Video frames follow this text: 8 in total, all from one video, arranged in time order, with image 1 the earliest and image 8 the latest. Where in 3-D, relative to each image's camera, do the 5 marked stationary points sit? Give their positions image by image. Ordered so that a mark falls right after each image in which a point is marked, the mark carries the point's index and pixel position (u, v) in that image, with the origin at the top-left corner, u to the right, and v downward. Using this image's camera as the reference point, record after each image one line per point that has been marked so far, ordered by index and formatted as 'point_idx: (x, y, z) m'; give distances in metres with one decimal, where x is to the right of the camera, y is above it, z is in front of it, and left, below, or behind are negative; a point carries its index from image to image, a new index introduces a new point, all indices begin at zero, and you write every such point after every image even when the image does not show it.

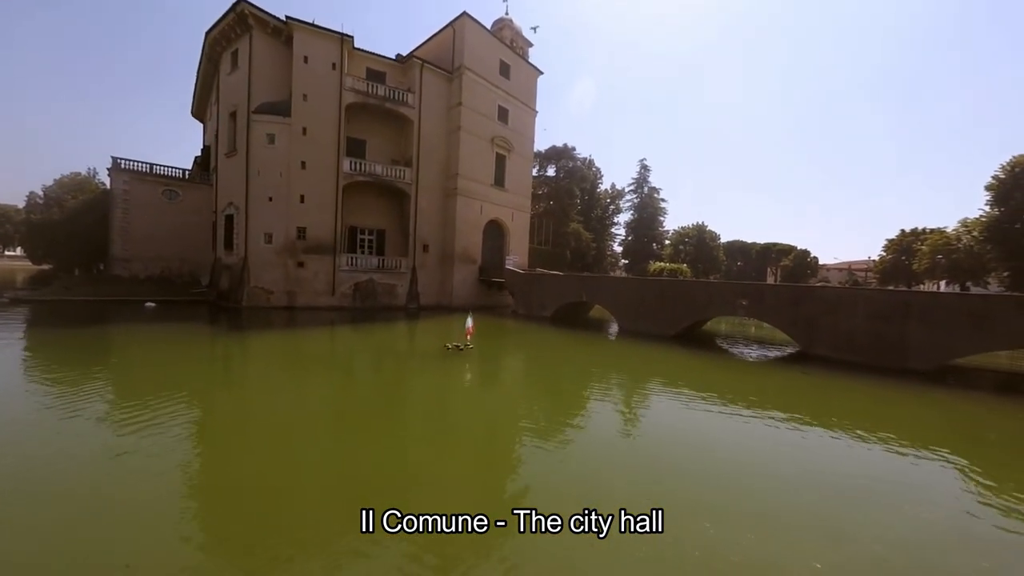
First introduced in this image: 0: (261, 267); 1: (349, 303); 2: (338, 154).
0: (-9.4, +0.8, +17.4) m
1: (-6.6, -0.7, +18.3) m
2: (-6.8, +5.3, +18.0) m
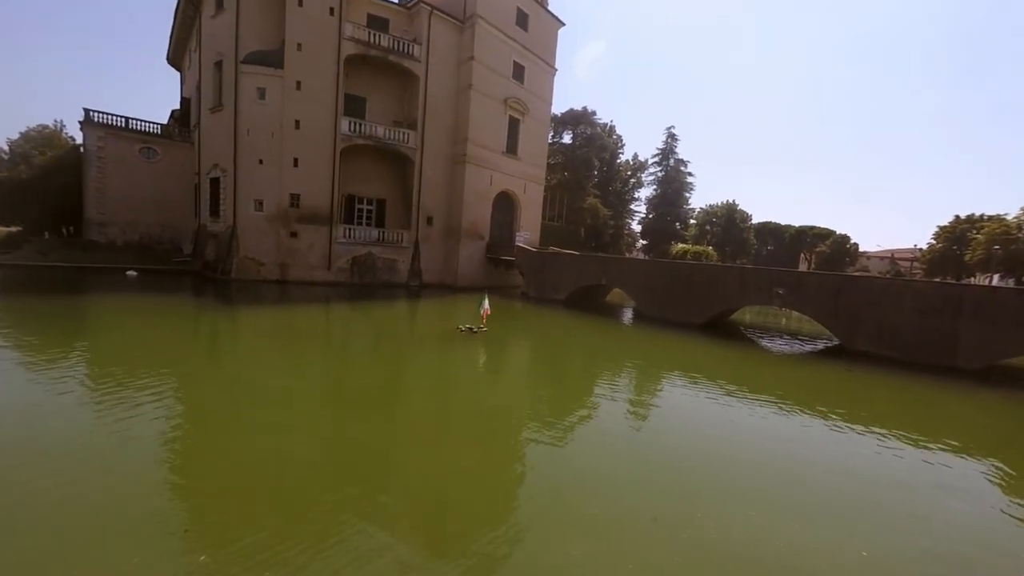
0: (-9.0, +1.8, +16.1) m
1: (-6.2, +0.3, +17.1) m
2: (-6.2, +6.3, +16.5) m
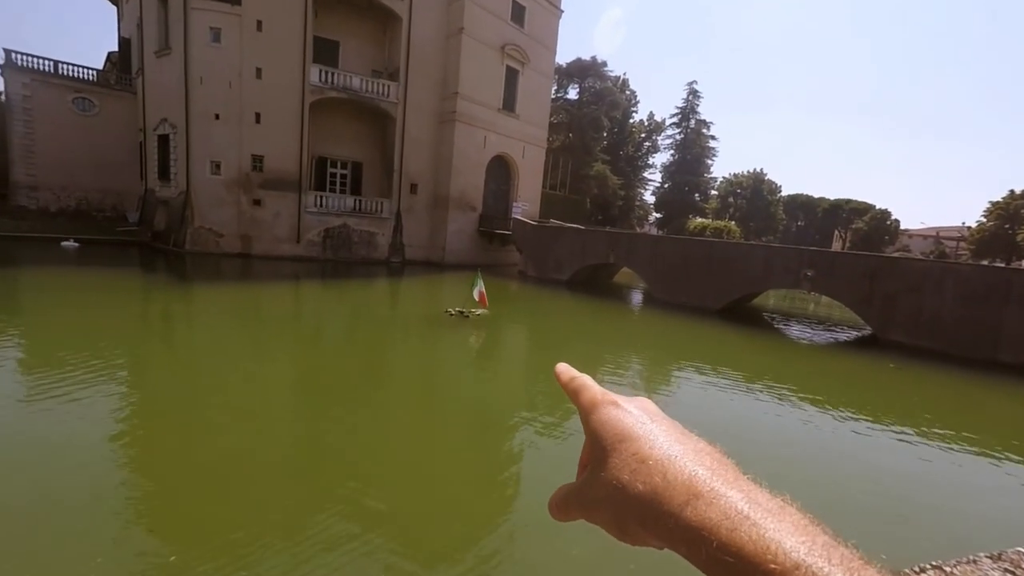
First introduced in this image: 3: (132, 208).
0: (-9.1, +2.6, +14.3) m
1: (-6.3, +1.1, +15.3) m
2: (-6.3, +7.0, +14.4) m
3: (-15.5, +3.2, +18.9) m
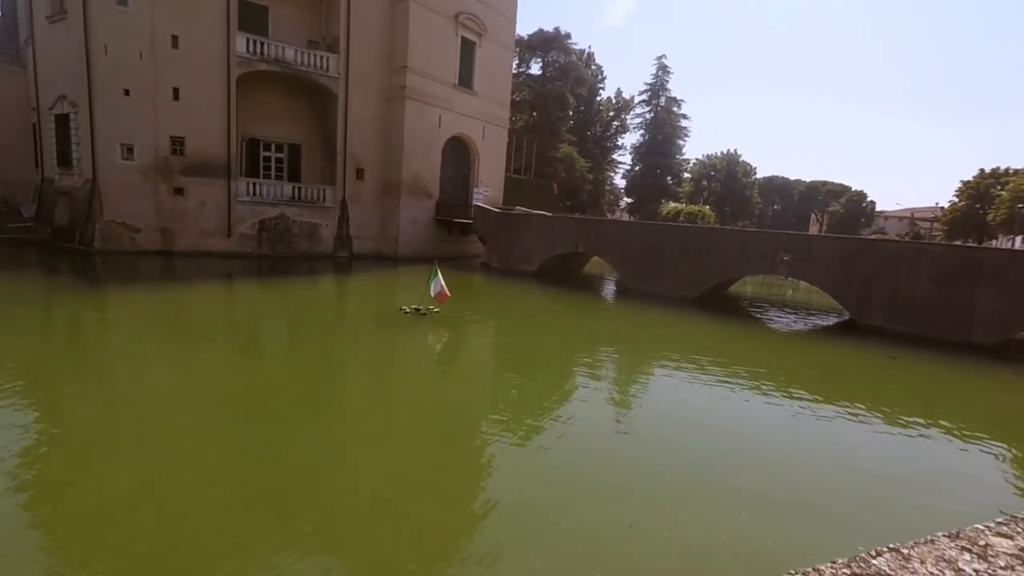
0: (-10.2, +2.5, +12.6) m
1: (-7.4, +1.1, +13.8) m
2: (-7.5, +7.0, +12.8) m
3: (-16.9, +3.0, +16.8) m
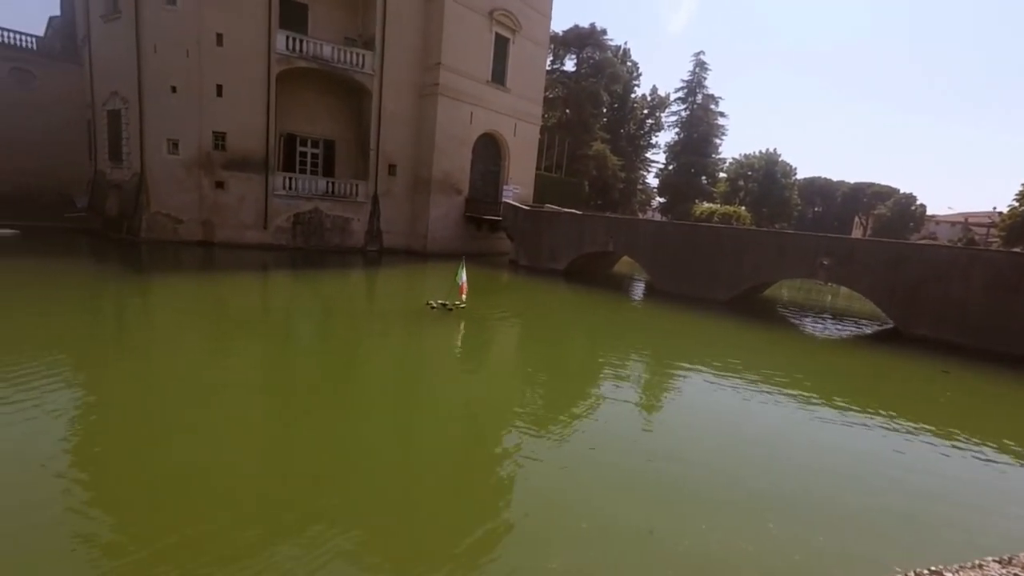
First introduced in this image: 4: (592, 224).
0: (-9.4, +2.8, +13.1) m
1: (-6.6, +1.4, +14.2) m
2: (-6.5, +7.3, +13.1) m
3: (-15.8, +3.5, +17.7) m
4: (+2.6, +2.1, +15.5) m
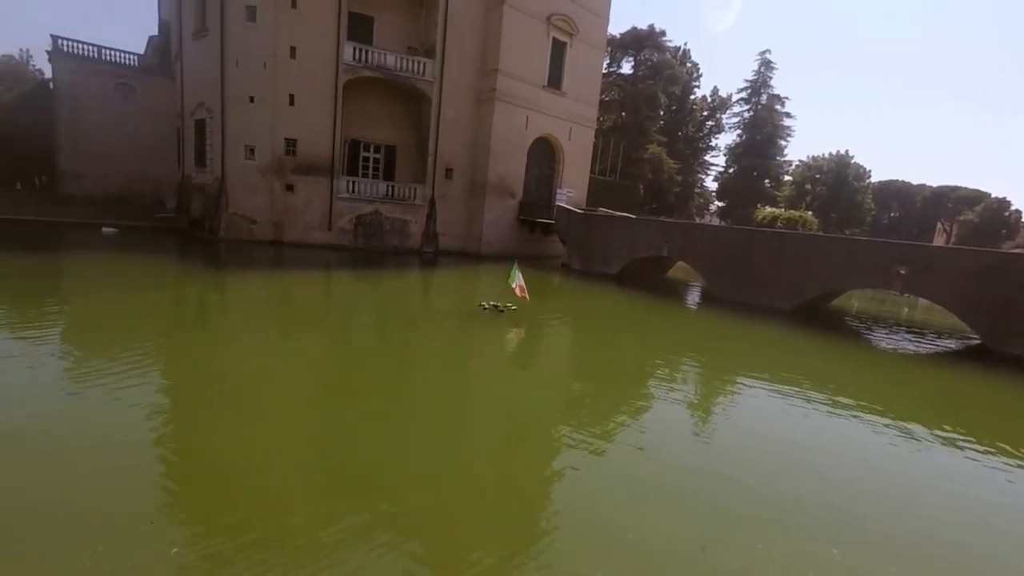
0: (-7.8, +2.9, +14.1) m
1: (-5.0, +1.4, +14.9) m
2: (-4.9, +7.3, +13.9) m
3: (-13.7, +3.8, +19.3) m
4: (+4.3, +1.9, +15.2) m
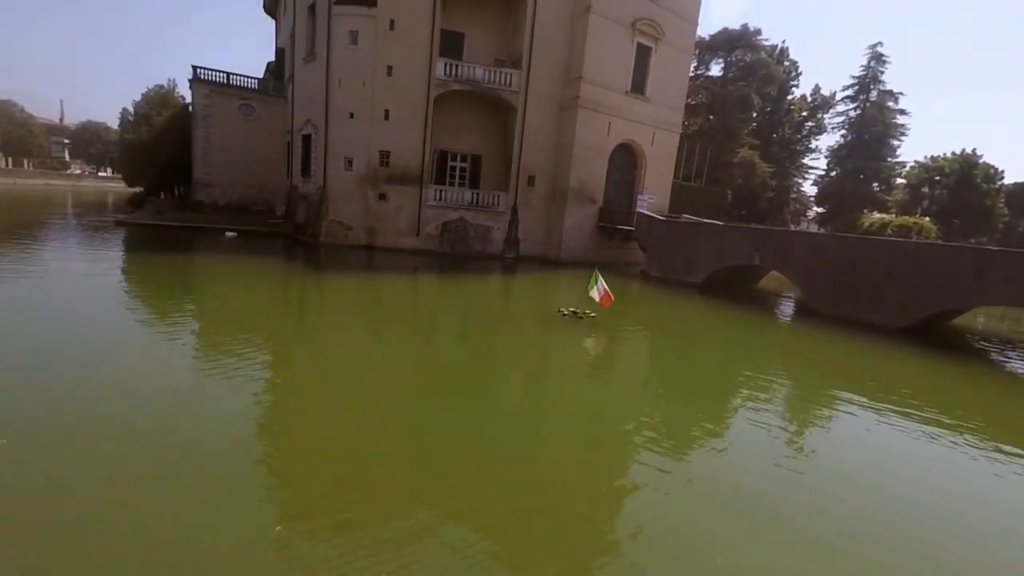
0: (-5.4, +2.9, +15.3) m
1: (-2.5, +1.3, +15.6) m
2: (-2.4, +7.2, +14.6) m
3: (-10.4, +3.8, +21.3) m
4: (+6.8, +1.6, +14.5) m
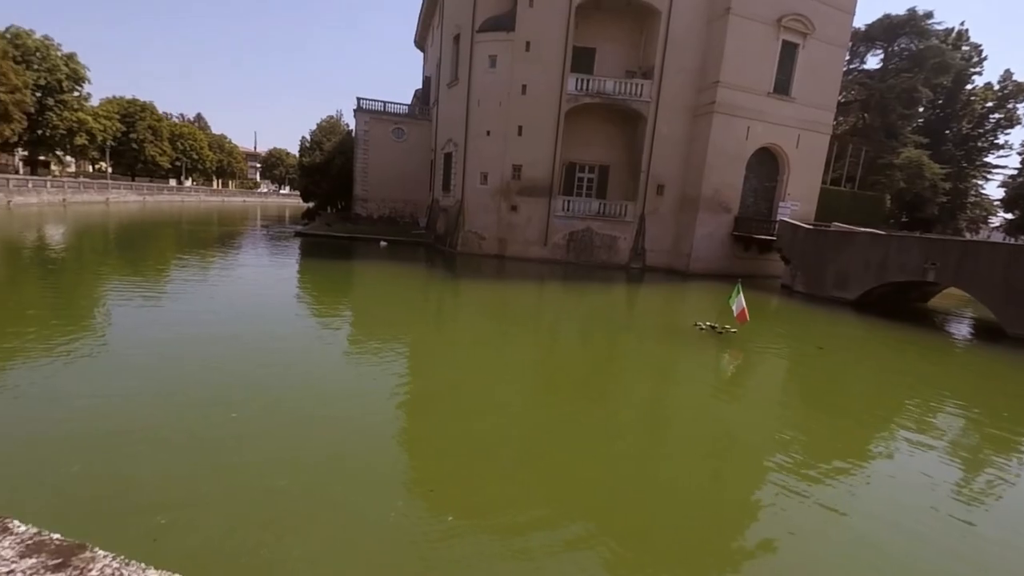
0: (-1.2, +2.7, +16.4) m
1: (+1.6, +1.1, +16.1) m
2: (+1.6, +7.0, +15.2) m
3: (-4.7, +3.7, +23.5) m
4: (+10.4, +1.2, +12.9) m
